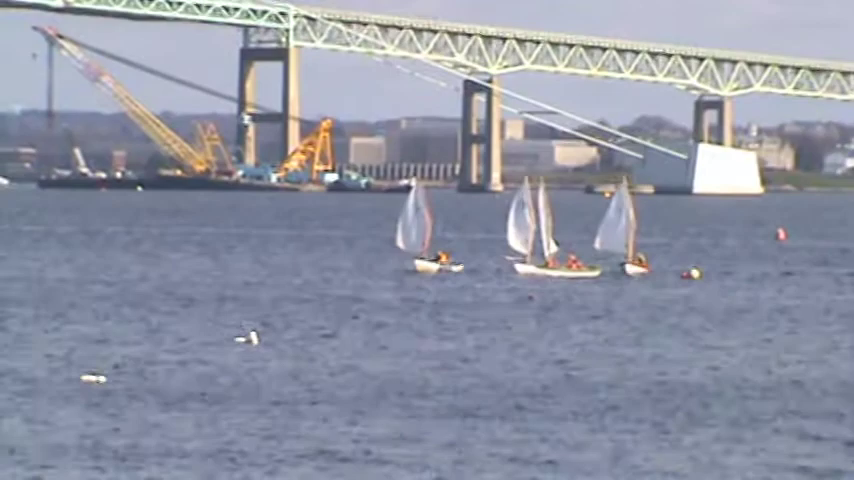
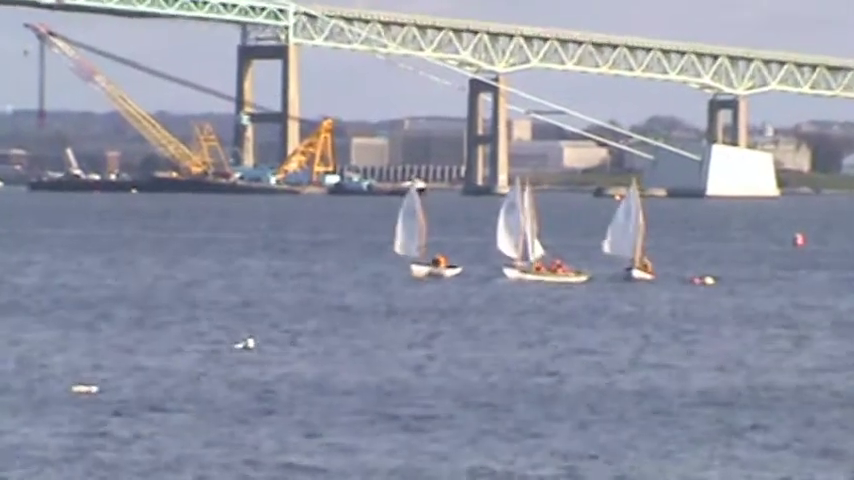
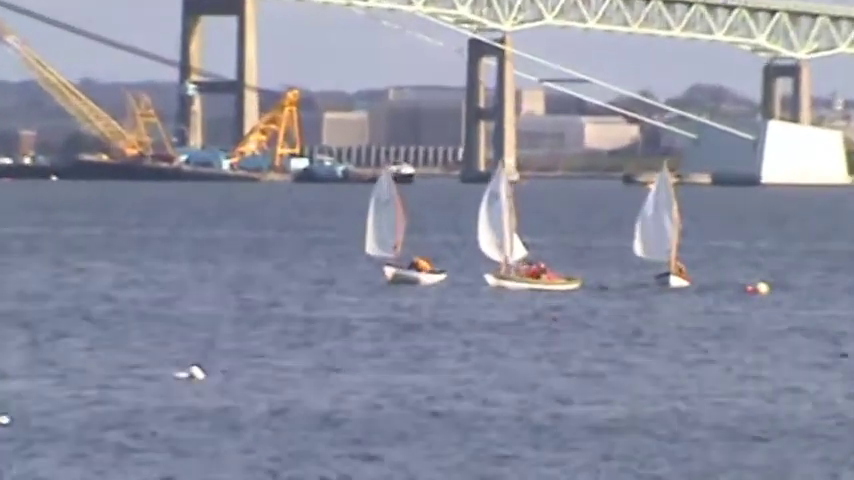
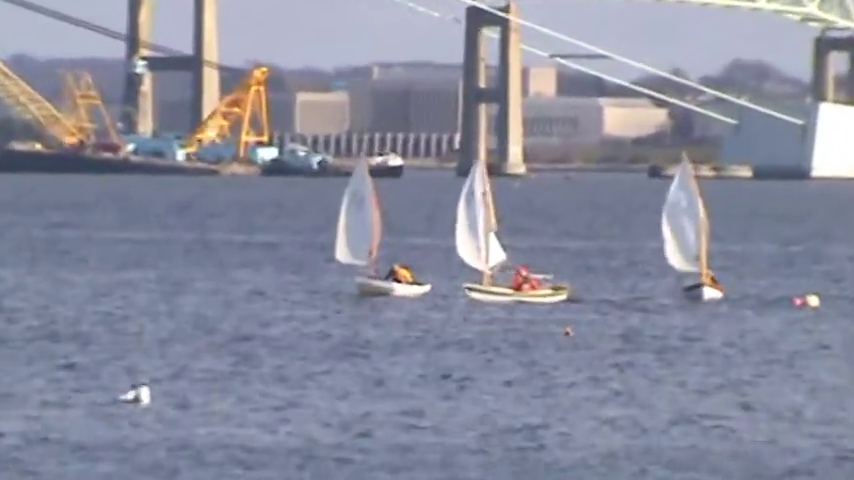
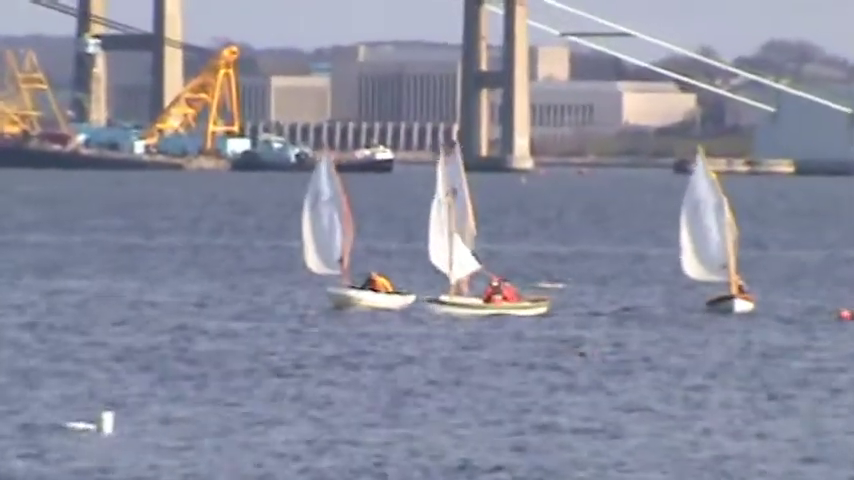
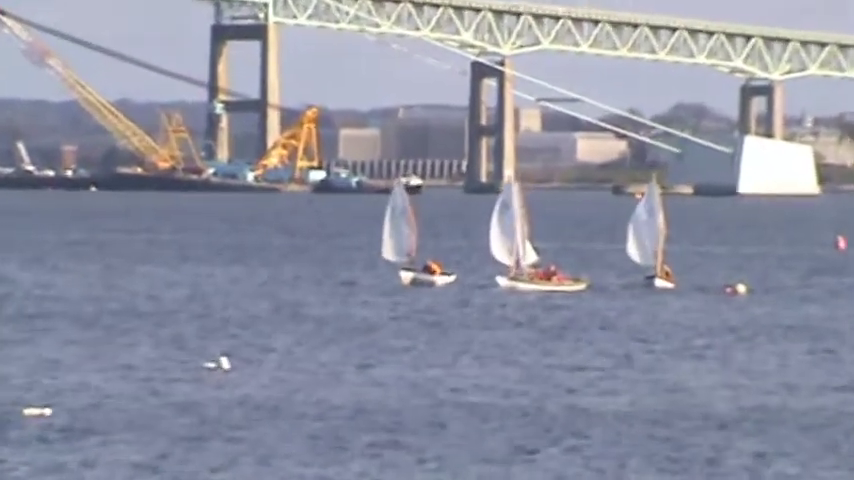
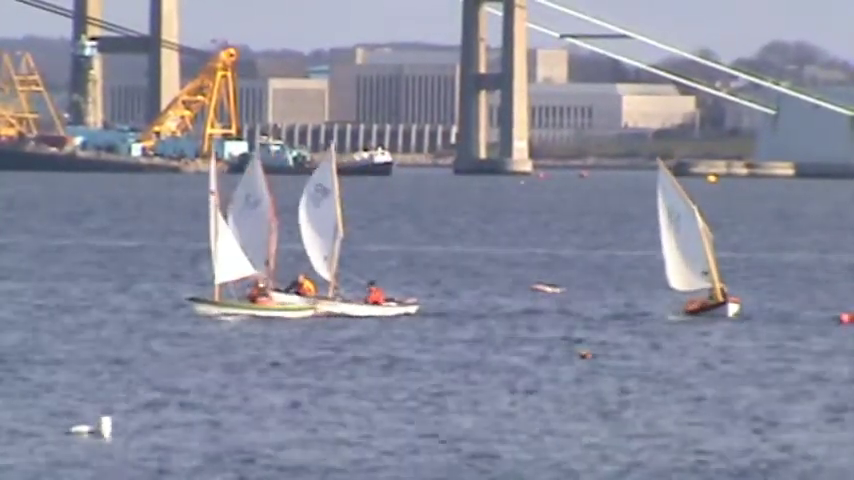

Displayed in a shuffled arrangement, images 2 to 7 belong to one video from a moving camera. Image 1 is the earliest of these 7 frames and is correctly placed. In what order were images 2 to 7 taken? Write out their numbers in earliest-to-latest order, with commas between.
2, 6, 3, 4, 5, 7
